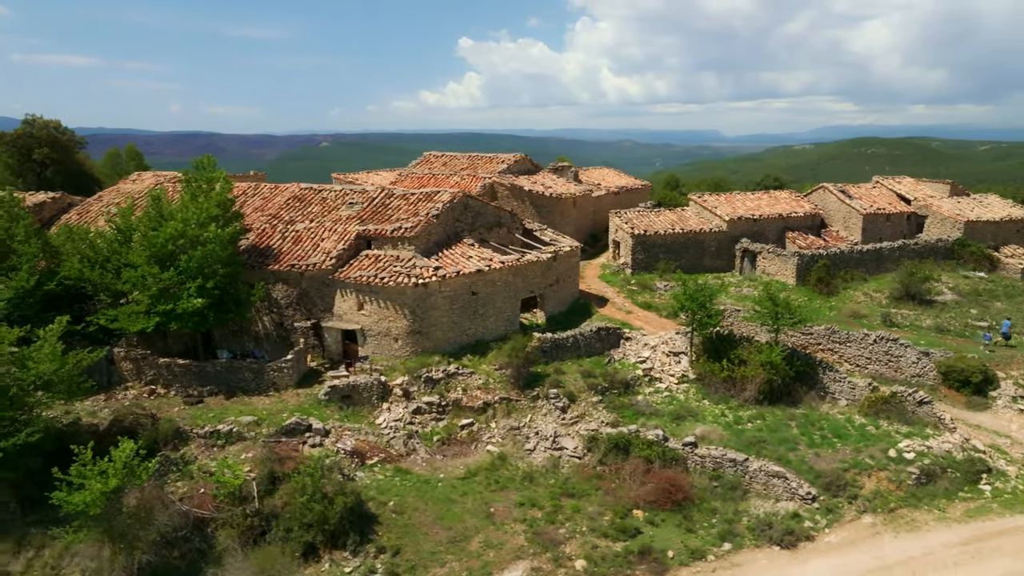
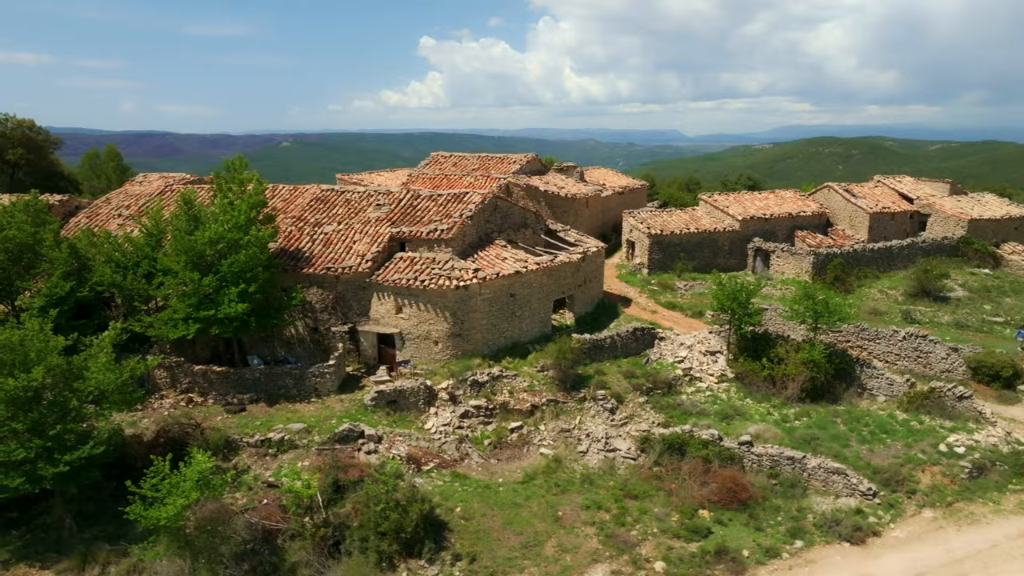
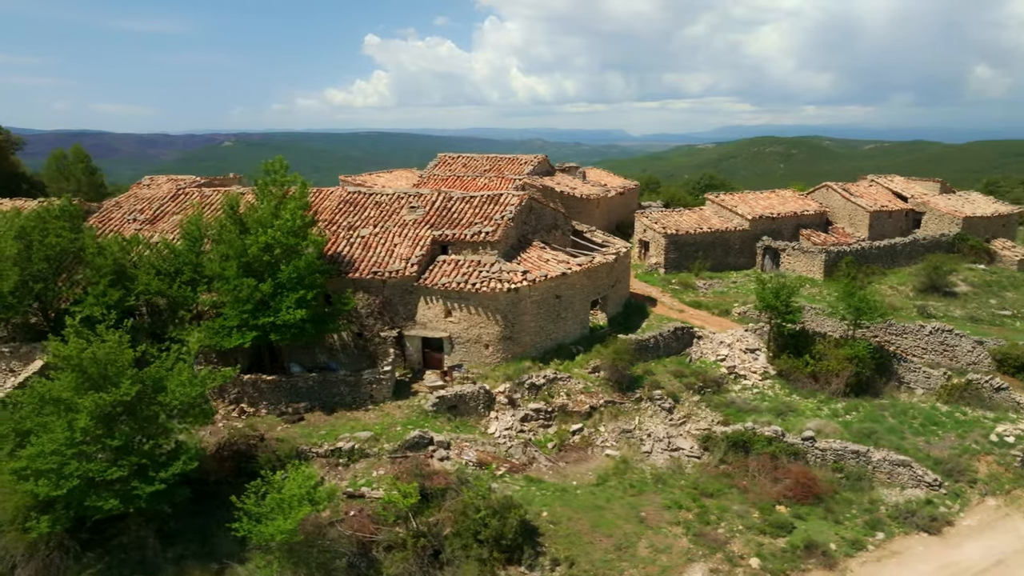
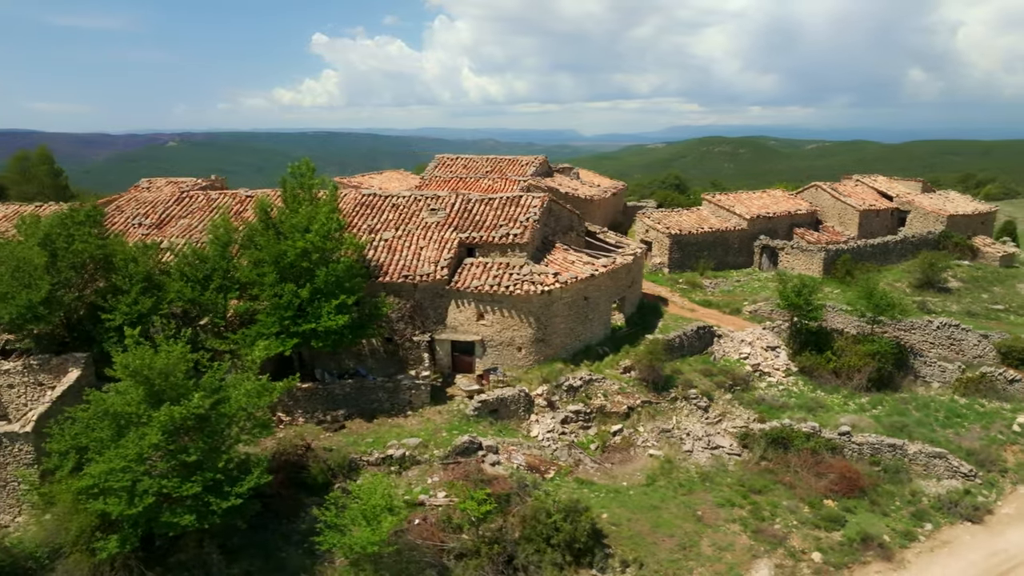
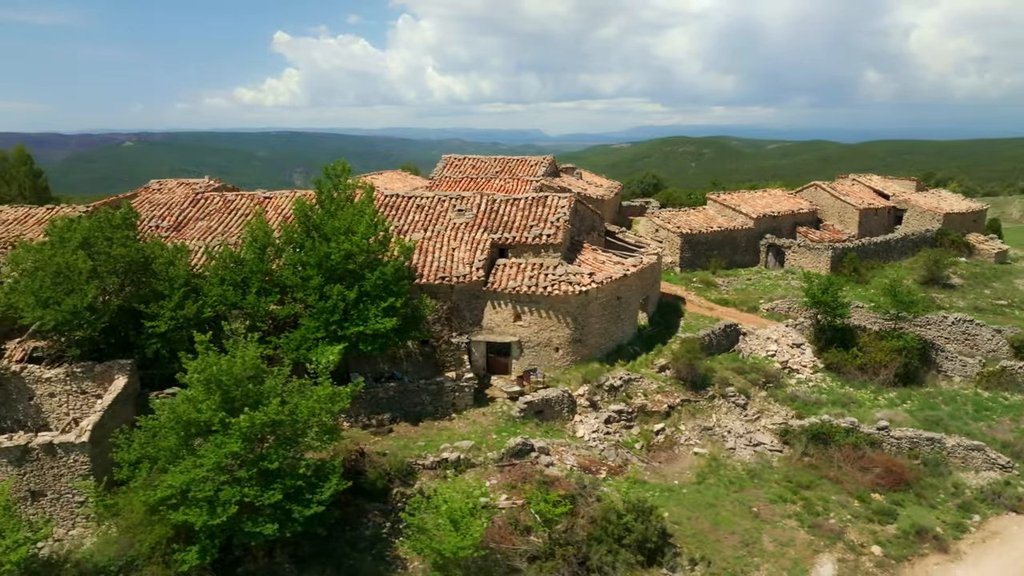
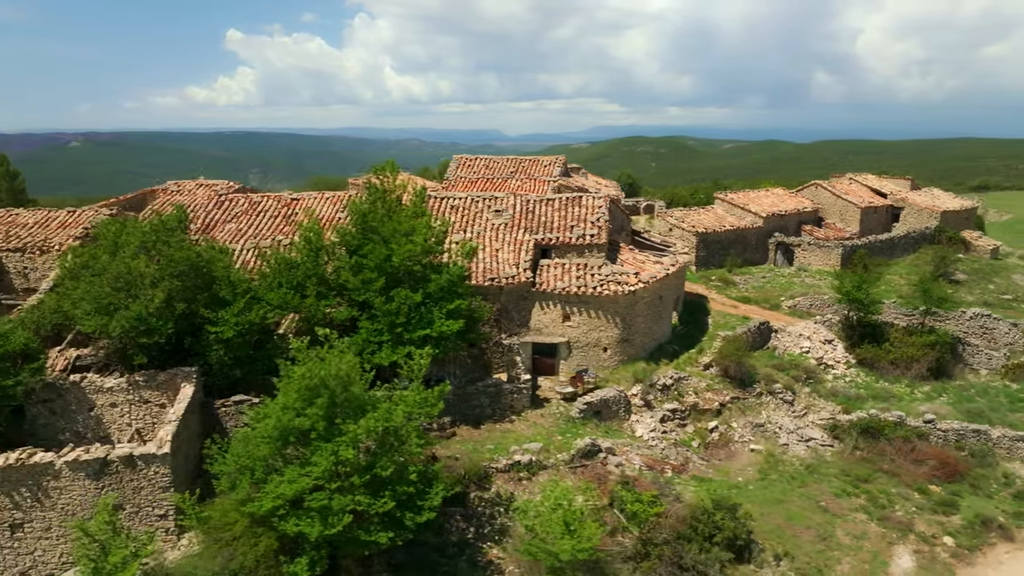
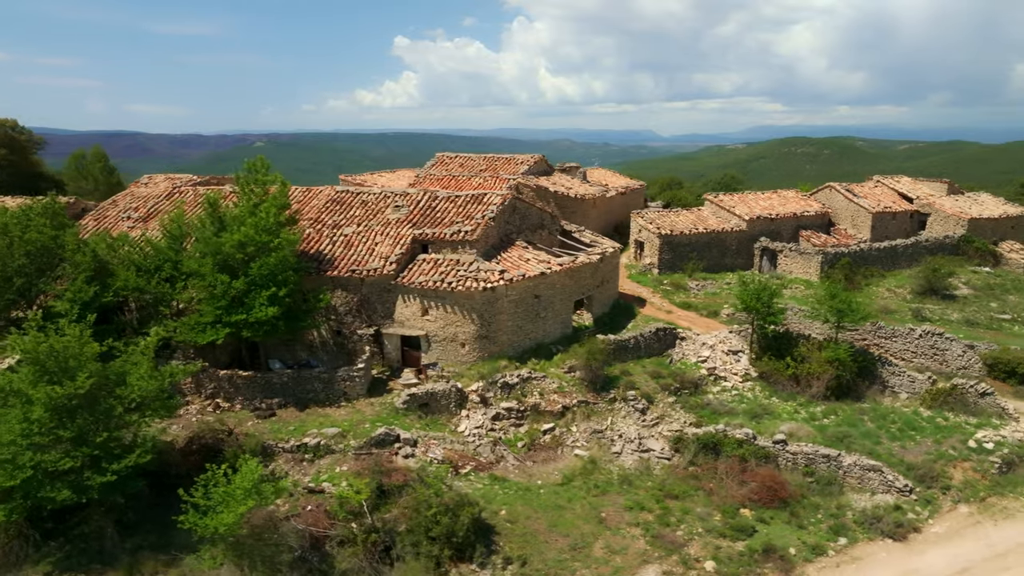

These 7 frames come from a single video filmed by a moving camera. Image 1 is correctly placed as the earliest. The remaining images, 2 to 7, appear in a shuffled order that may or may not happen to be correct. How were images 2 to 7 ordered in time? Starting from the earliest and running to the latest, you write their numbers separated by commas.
2, 7, 3, 4, 5, 6
